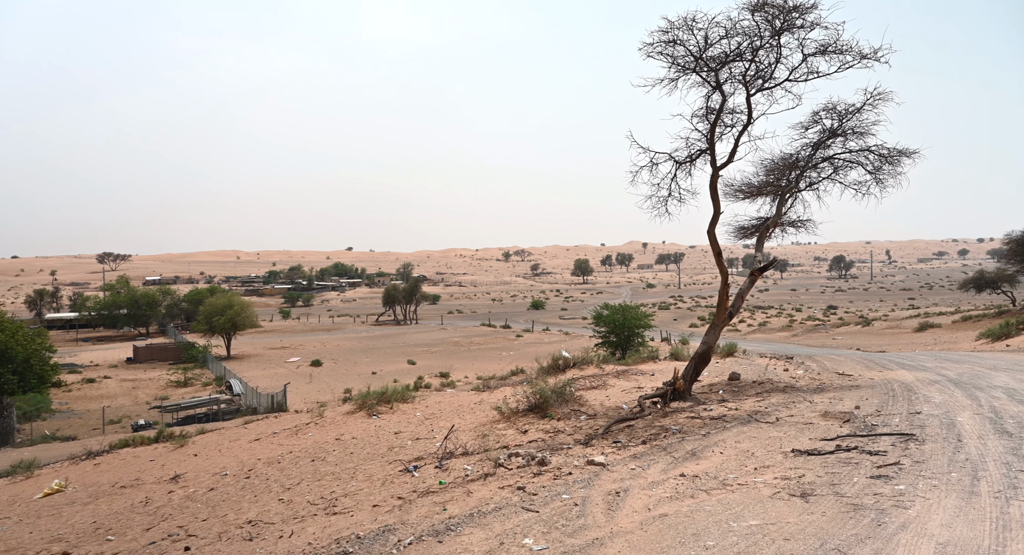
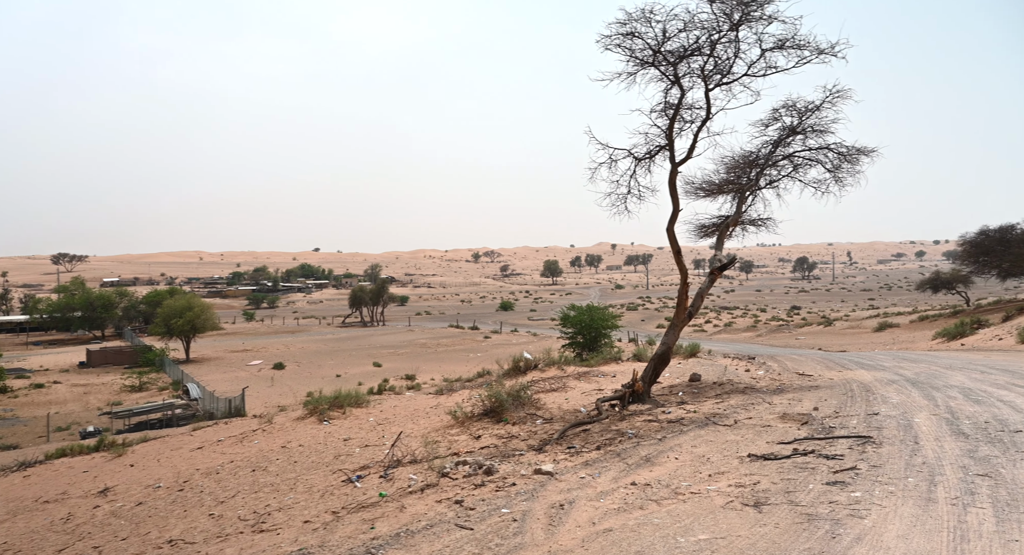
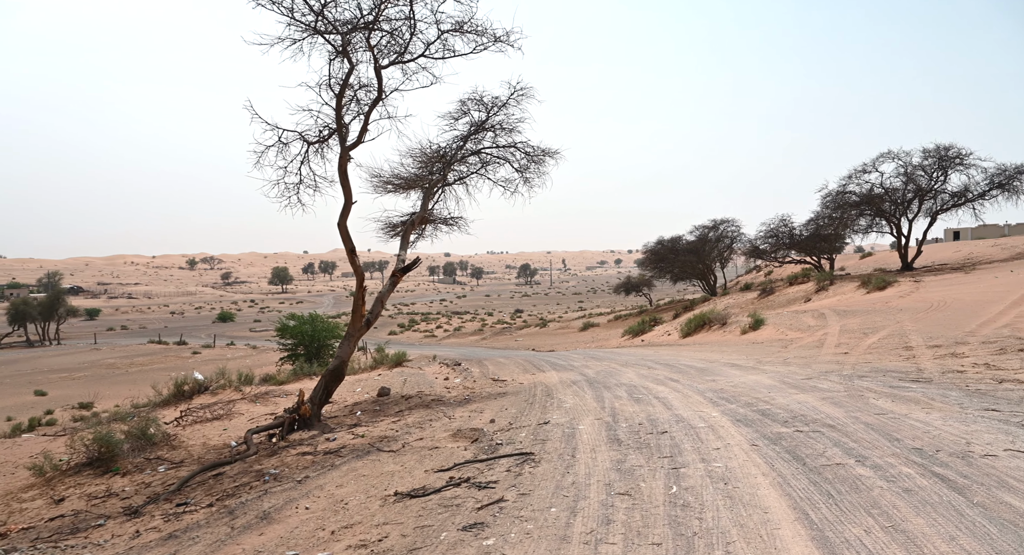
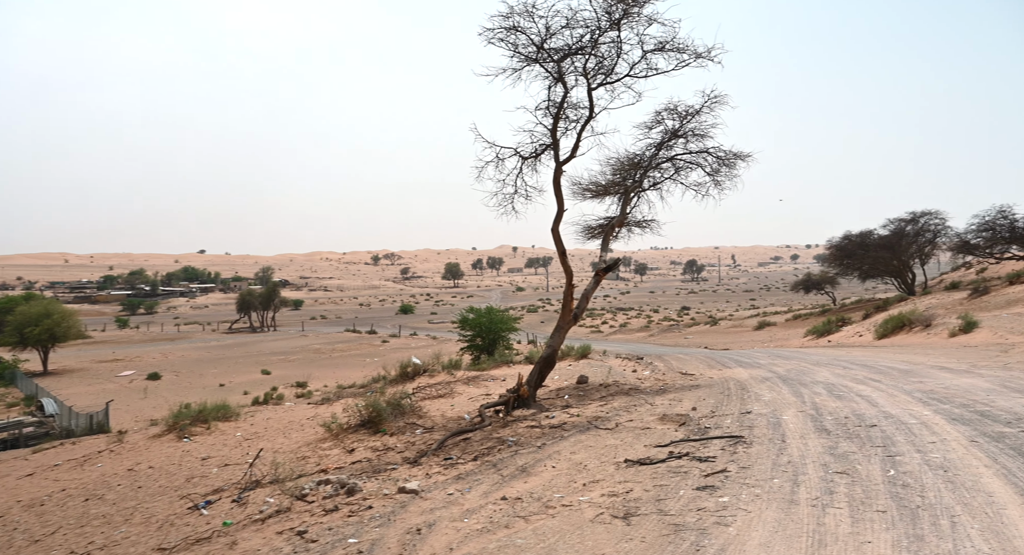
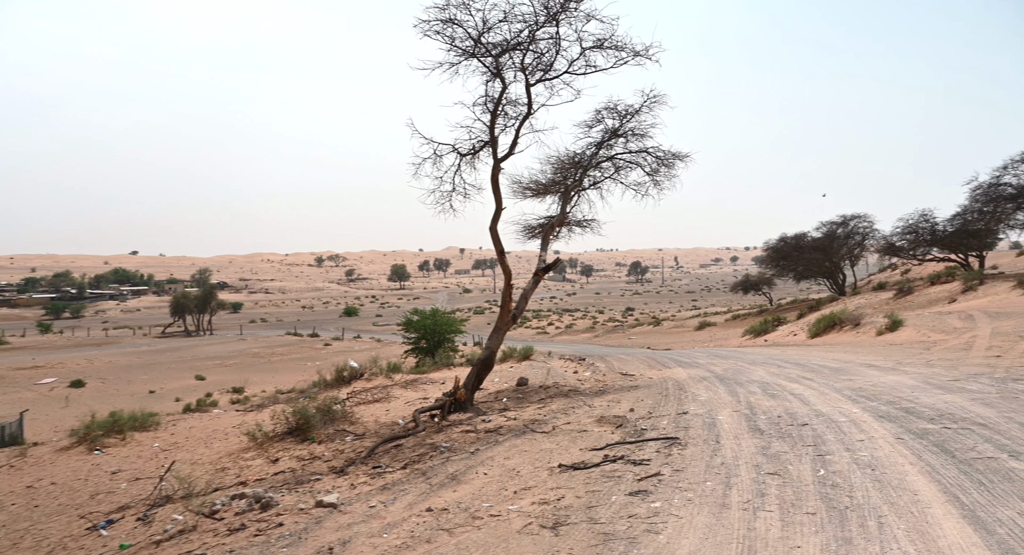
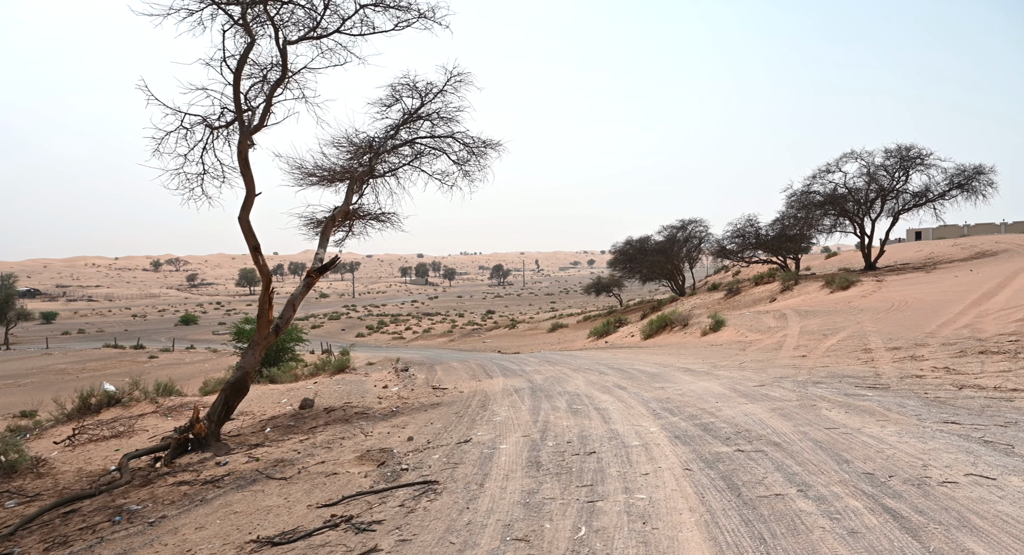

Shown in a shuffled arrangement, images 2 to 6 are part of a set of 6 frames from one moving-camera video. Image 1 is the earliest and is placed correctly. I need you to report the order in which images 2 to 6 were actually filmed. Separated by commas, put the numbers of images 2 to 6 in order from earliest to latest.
2, 4, 5, 3, 6
